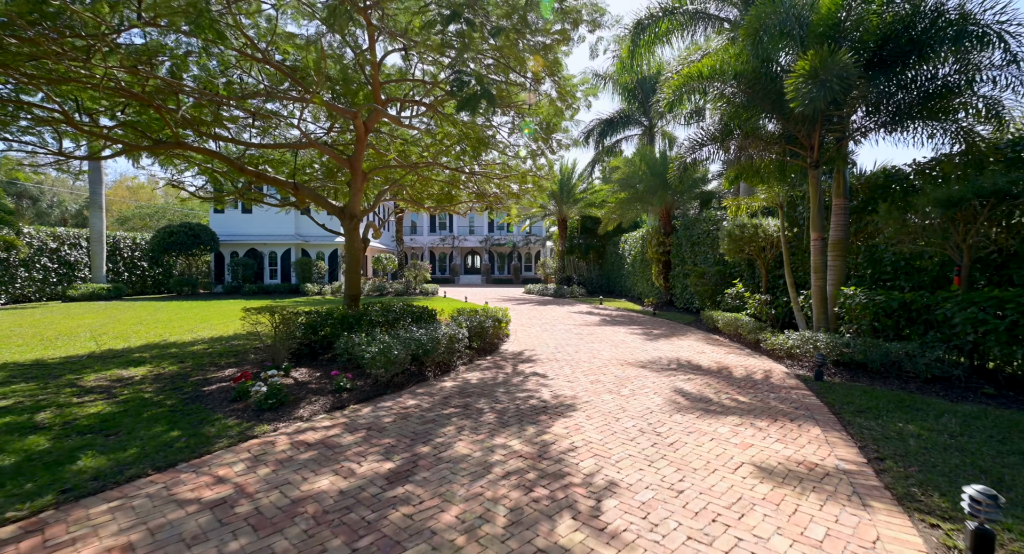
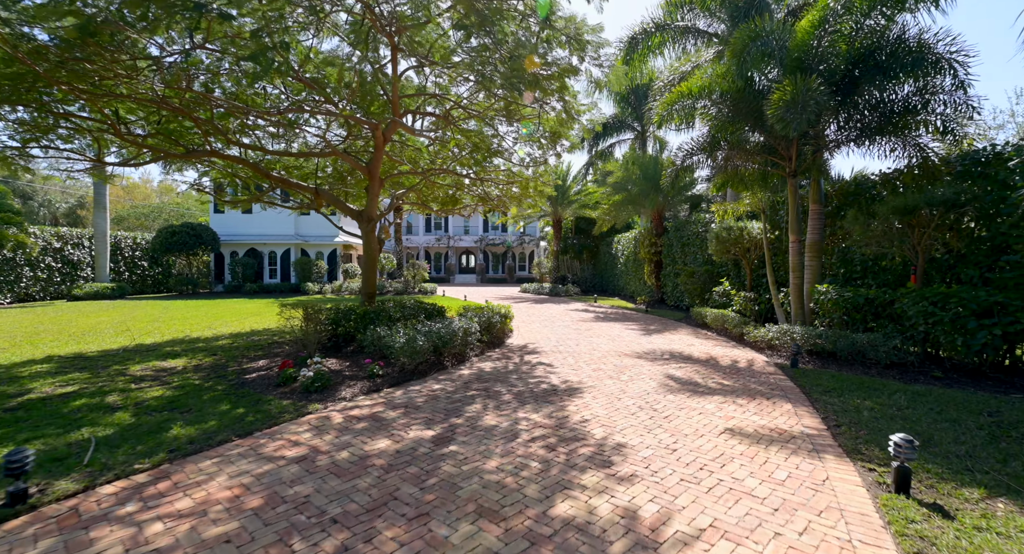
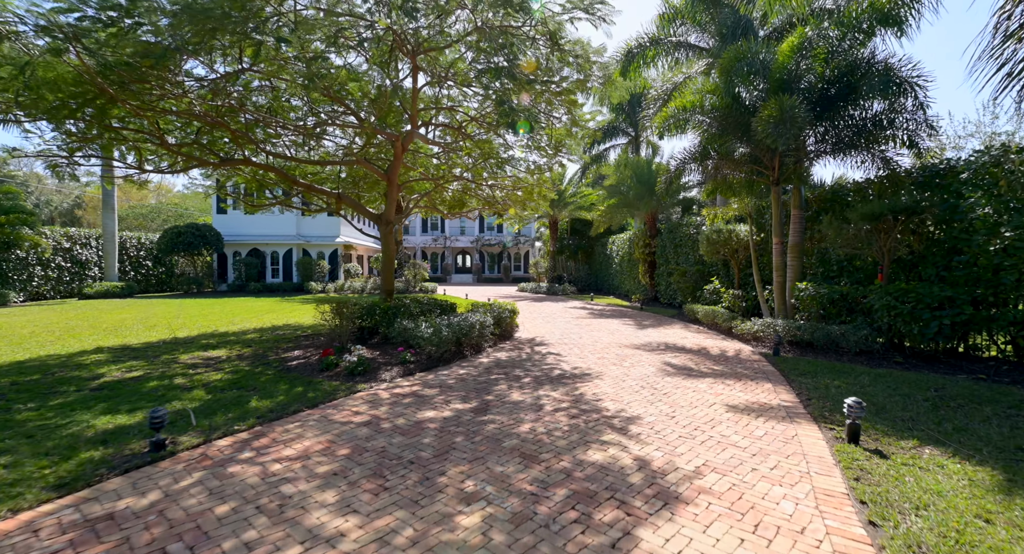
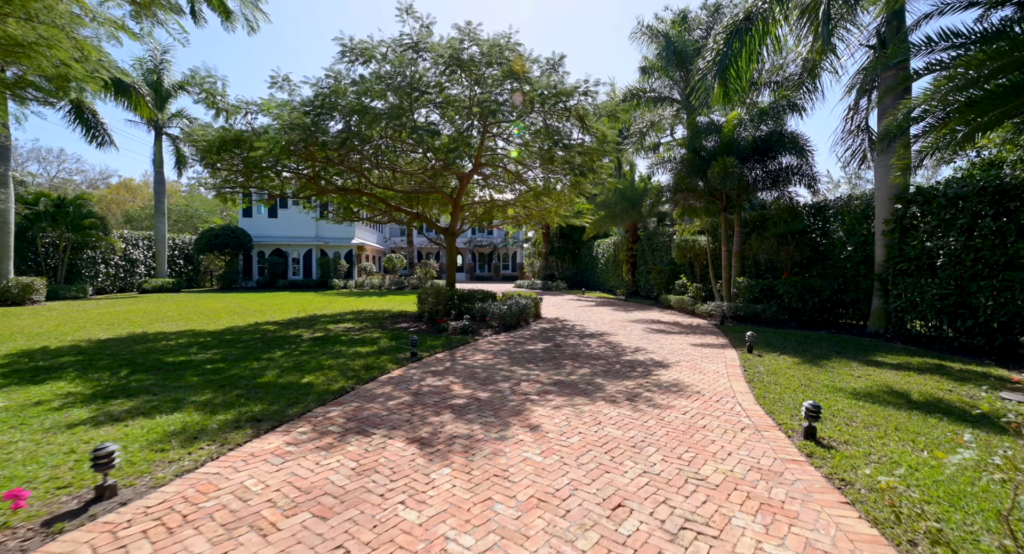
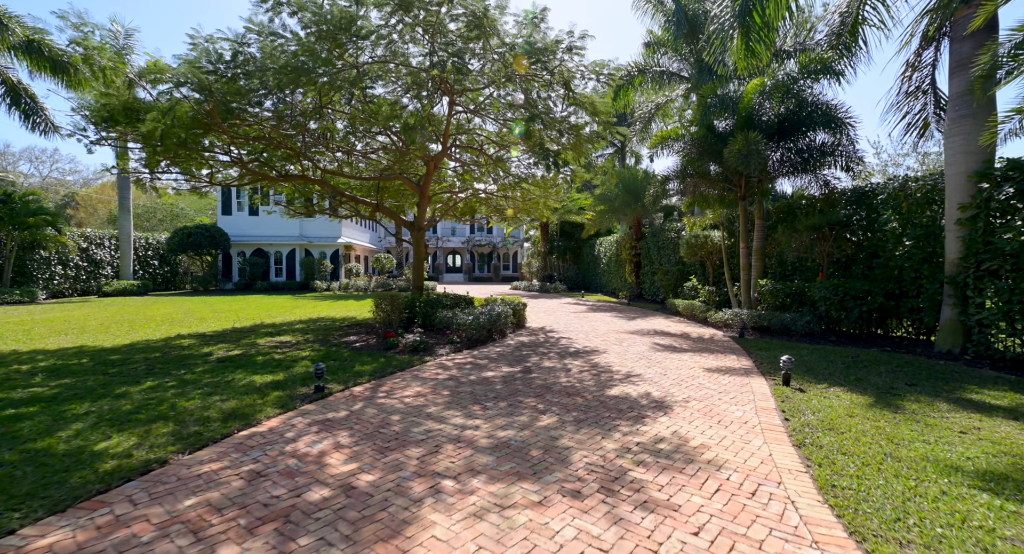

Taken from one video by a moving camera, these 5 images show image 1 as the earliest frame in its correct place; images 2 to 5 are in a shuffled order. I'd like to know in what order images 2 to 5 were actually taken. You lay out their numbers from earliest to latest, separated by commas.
2, 3, 5, 4
